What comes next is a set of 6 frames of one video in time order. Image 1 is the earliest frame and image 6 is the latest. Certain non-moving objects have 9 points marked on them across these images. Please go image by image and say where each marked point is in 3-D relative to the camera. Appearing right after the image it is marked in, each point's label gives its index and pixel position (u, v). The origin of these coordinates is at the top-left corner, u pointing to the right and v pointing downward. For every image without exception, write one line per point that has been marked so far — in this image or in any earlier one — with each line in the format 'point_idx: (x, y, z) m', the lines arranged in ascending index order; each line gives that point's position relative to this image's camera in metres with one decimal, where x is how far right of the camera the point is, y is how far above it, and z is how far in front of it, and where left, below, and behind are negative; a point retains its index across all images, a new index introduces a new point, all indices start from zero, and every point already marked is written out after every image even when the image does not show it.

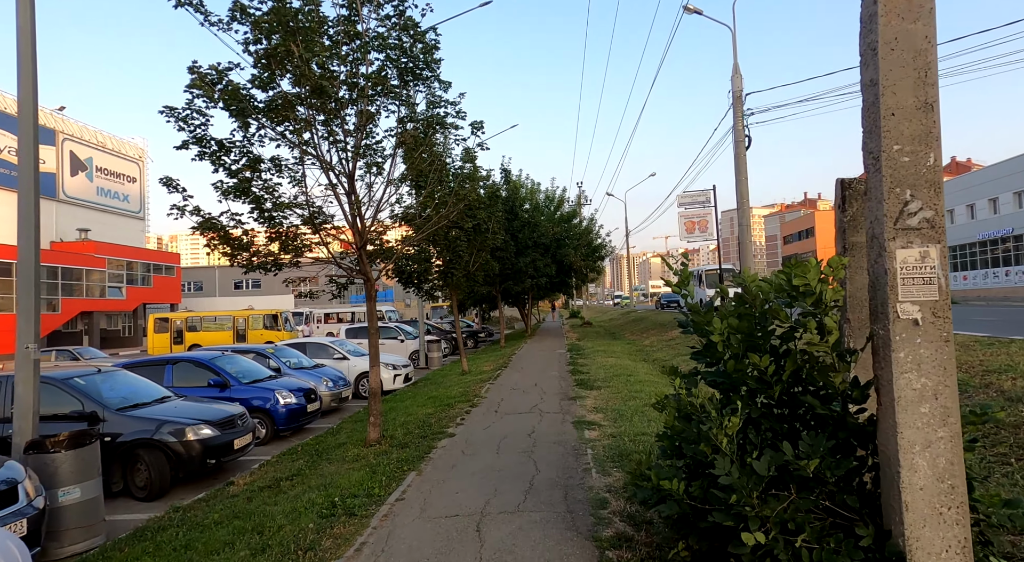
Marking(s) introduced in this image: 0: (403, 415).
0: (-1.8, -2.2, +9.6) m
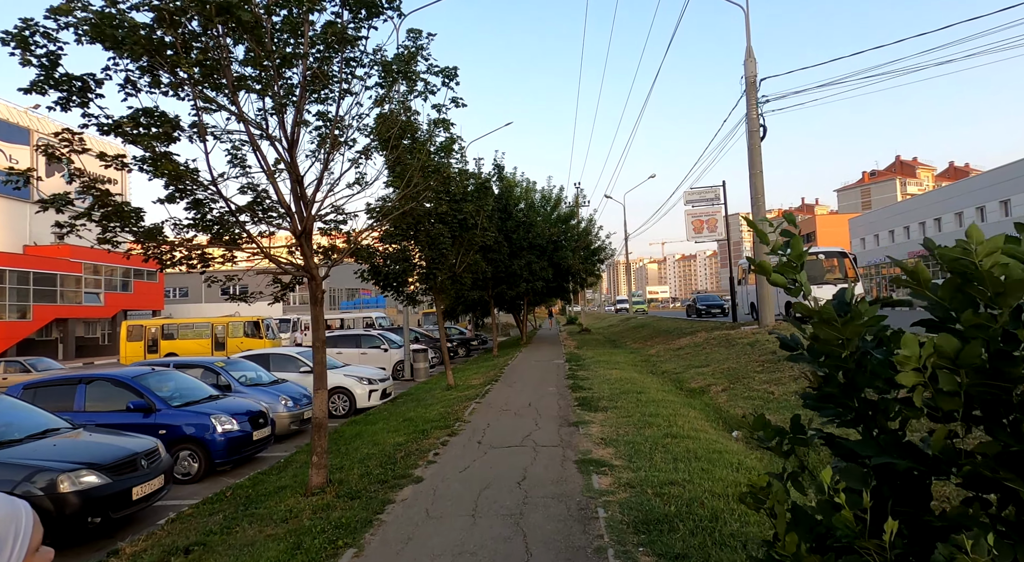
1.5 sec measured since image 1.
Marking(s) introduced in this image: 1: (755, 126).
0: (-1.9, -2.2, +7.9) m
1: (+7.3, +4.6, +17.3) m
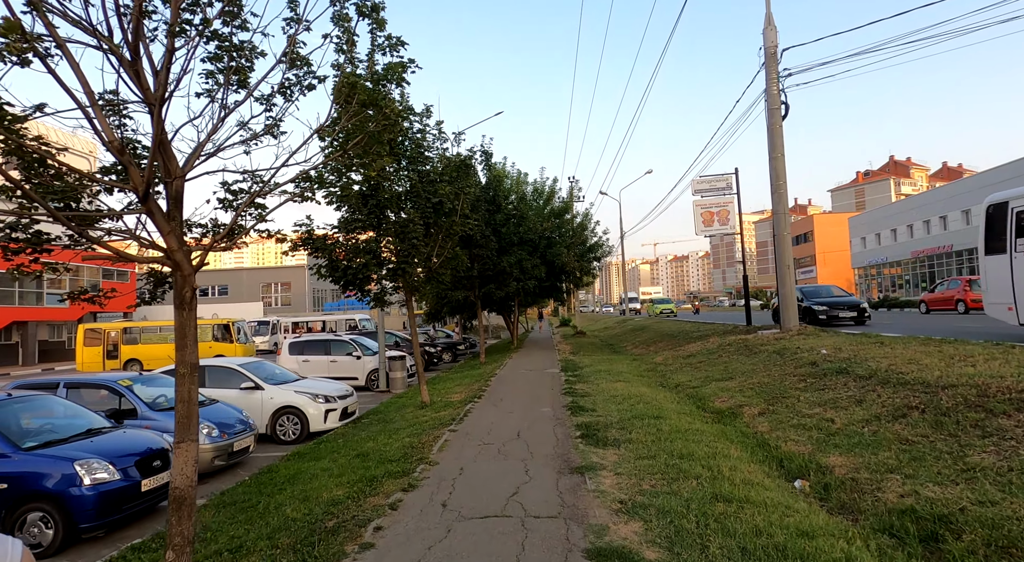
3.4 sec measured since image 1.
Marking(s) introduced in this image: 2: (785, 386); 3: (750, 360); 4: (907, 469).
0: (-2.1, -2.2, +5.7) m
1: (+7.0, +4.7, +15.3) m
2: (+4.4, -1.7, +9.5) m
3: (+5.1, -1.7, +12.6) m
4: (+3.6, -1.7, +5.3) m
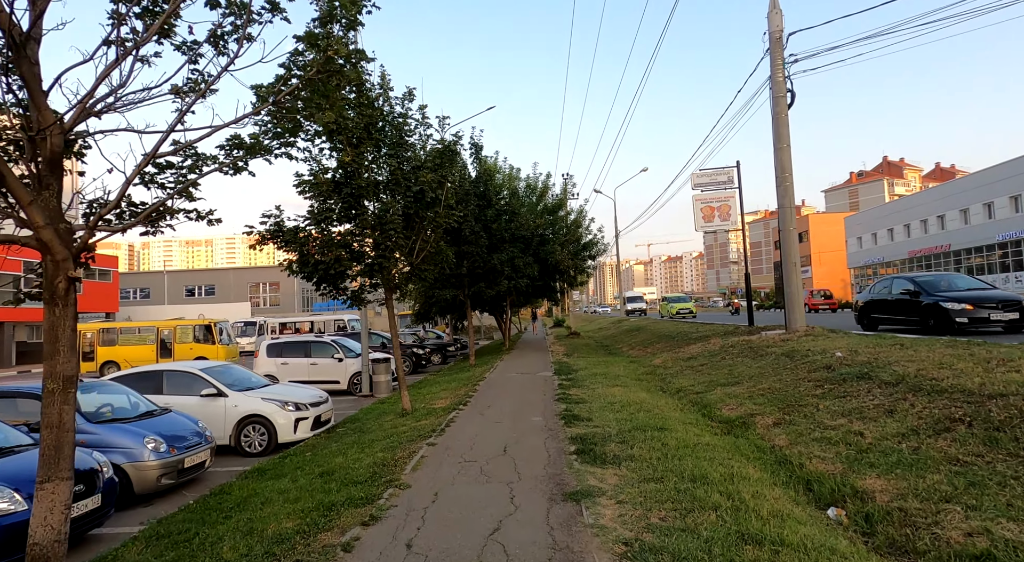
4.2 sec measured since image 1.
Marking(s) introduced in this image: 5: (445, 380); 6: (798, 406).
0: (-2.3, -2.1, +4.8) m
1: (+6.7, +4.7, +14.4) m
2: (+4.2, -1.7, +8.7) m
3: (+4.9, -1.6, +11.8) m
4: (+3.4, -1.6, +4.4) m
5: (-1.8, -2.7, +15.6) m
6: (+3.9, -1.7, +8.0) m
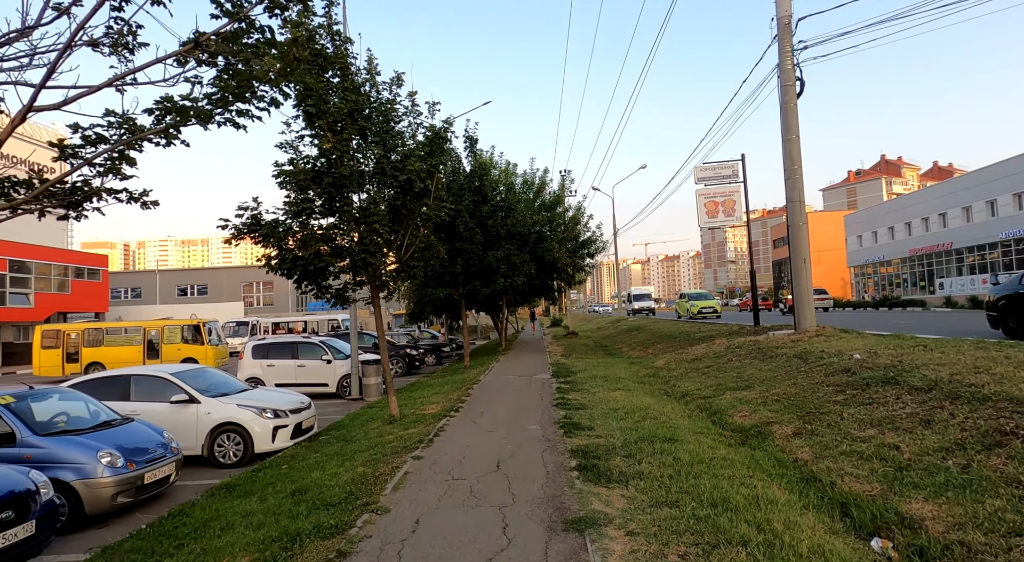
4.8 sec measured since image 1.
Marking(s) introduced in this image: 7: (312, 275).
0: (-2.3, -2.1, +4.1) m
1: (+6.6, +4.8, +13.8) m
2: (+4.2, -1.6, +8.0) m
3: (+4.8, -1.6, +11.1) m
4: (+3.4, -1.6, +3.7) m
5: (-1.9, -2.6, +14.9) m
6: (+3.8, -1.7, +7.3) m
7: (-3.3, +0.1, +9.5) m
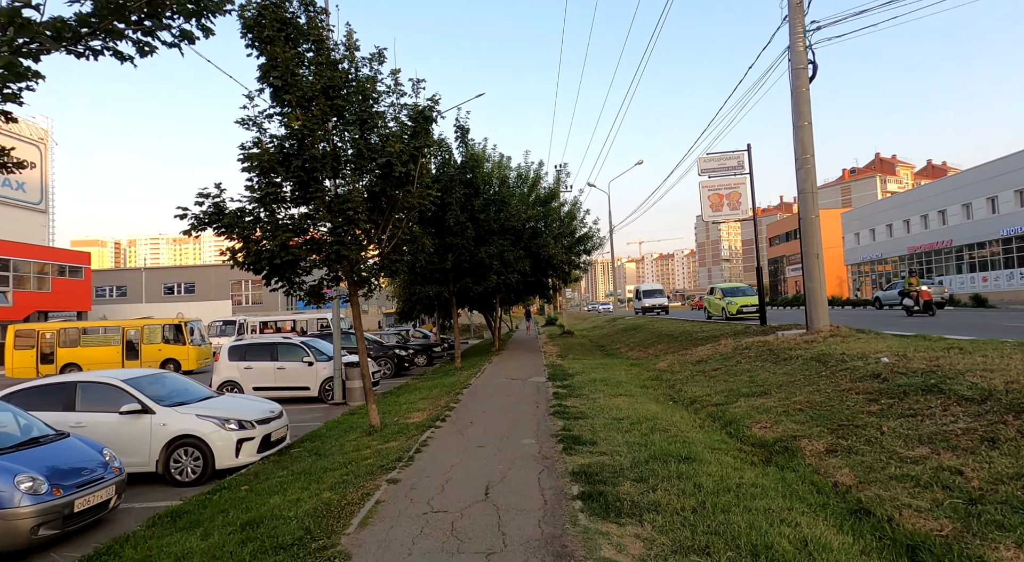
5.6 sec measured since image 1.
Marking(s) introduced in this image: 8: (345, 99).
0: (-2.4, -2.0, +3.1) m
1: (+6.5, +4.9, +12.9) m
2: (+4.1, -1.5, +7.1) m
3: (+4.7, -1.5, +10.2) m
4: (+3.3, -1.5, +2.8) m
5: (-2.1, -2.5, +14.0) m
6: (+3.8, -1.6, +6.4) m
7: (-3.4, +0.2, +8.6) m
8: (-2.5, +2.7, +8.6) m
